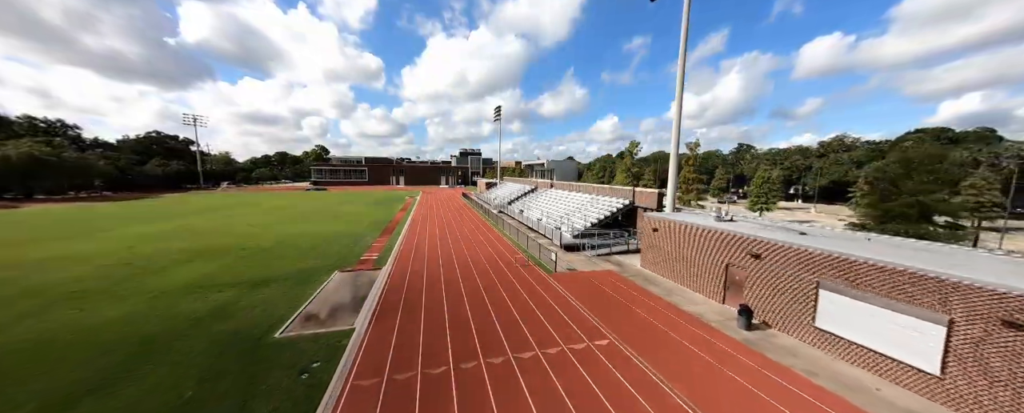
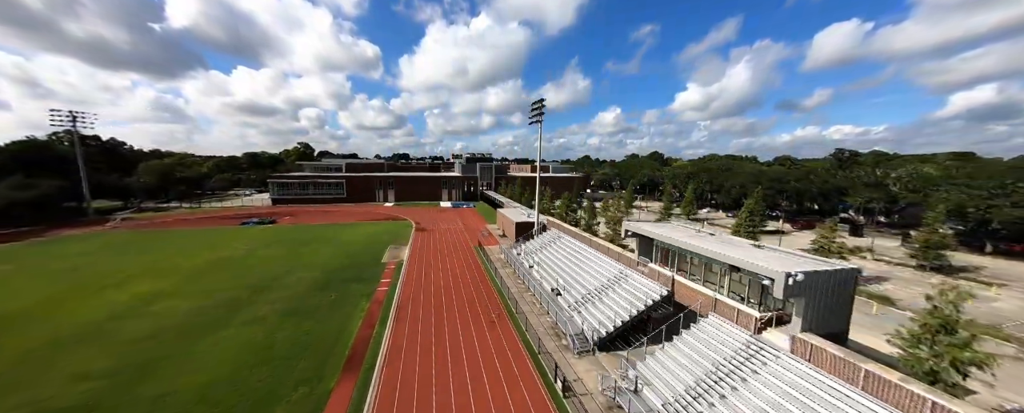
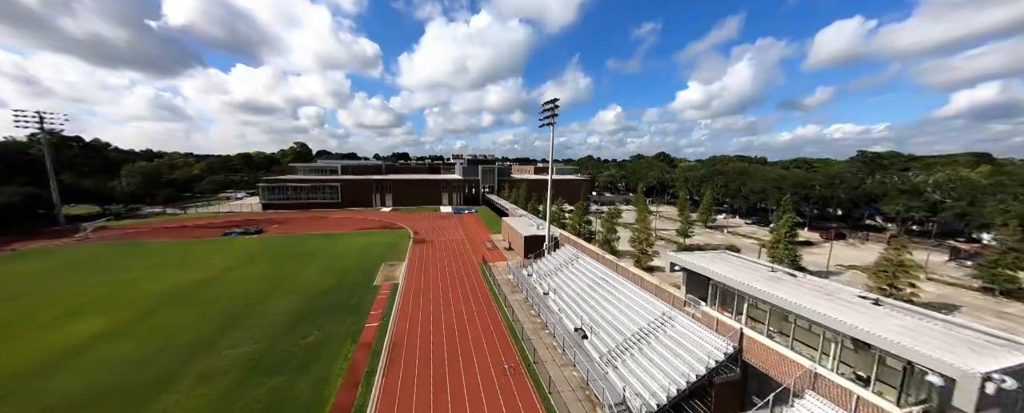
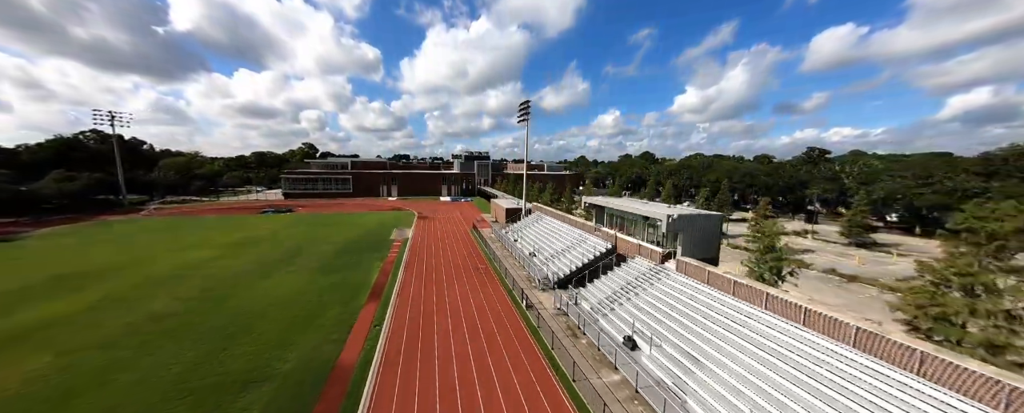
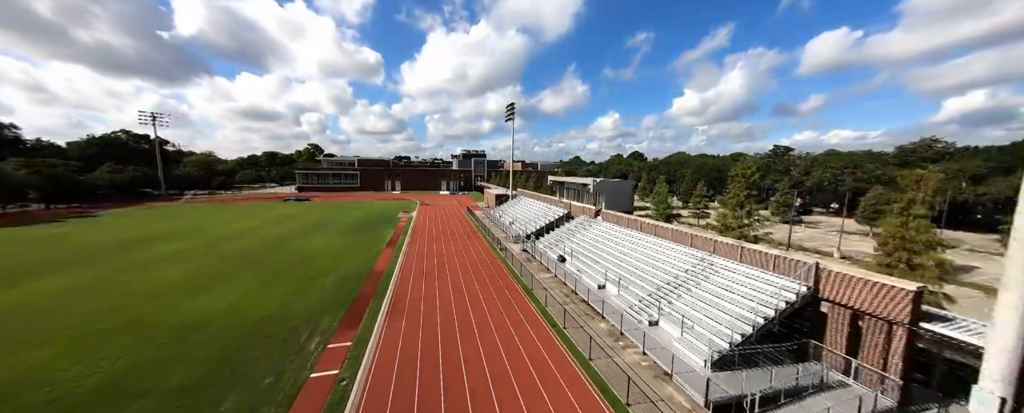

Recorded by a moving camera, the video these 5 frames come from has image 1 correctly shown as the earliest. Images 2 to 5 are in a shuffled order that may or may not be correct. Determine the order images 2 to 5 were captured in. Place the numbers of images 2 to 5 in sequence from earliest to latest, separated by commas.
5, 4, 2, 3
